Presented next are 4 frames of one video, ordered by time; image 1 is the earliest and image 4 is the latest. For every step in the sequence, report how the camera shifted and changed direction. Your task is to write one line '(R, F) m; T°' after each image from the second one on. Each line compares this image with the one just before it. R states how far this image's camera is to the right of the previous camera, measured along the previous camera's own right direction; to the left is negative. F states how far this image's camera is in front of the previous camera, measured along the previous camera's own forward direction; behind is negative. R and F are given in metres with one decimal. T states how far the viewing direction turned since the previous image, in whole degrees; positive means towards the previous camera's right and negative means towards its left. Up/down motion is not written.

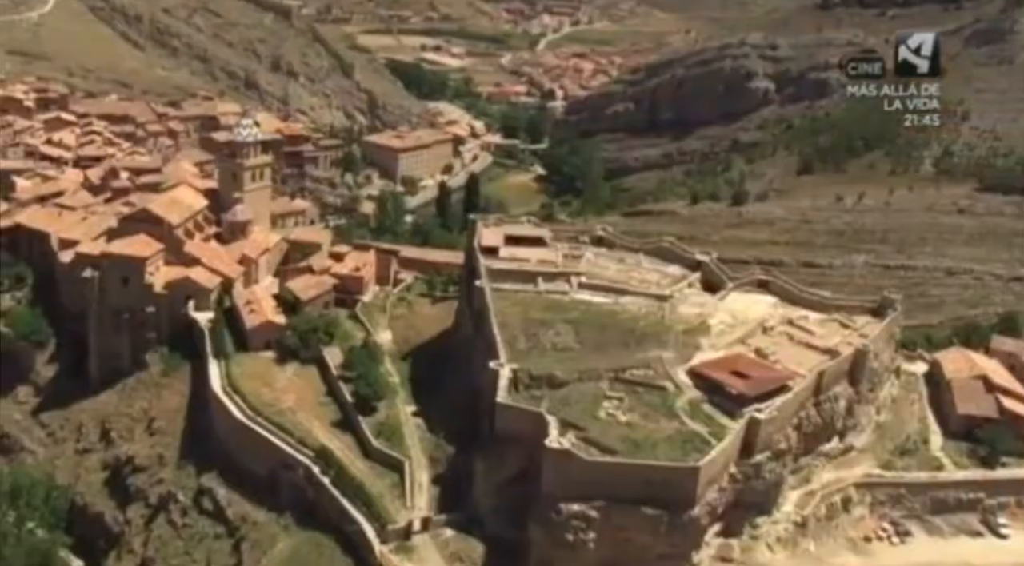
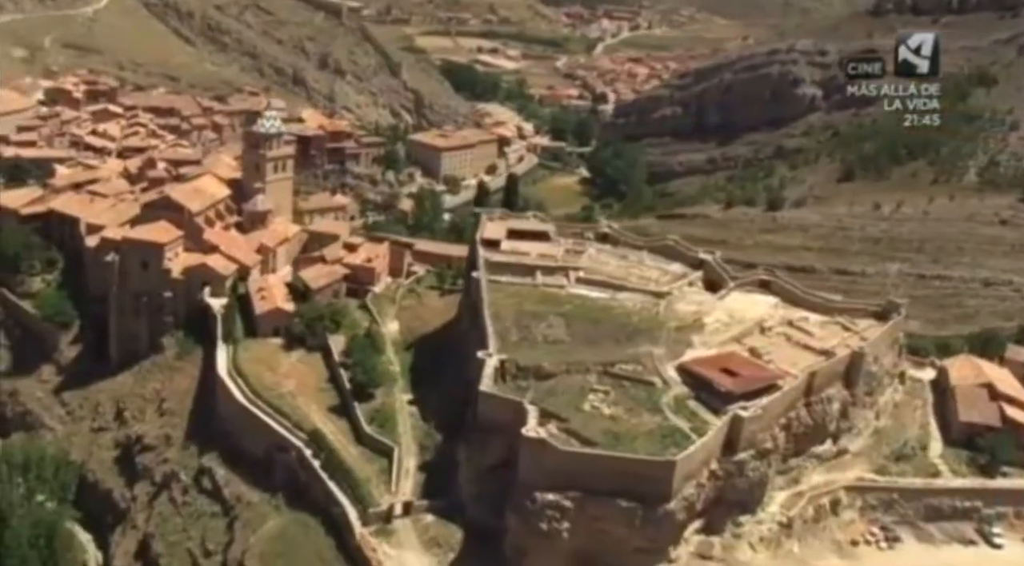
(+1.8, -0.3) m; -3°
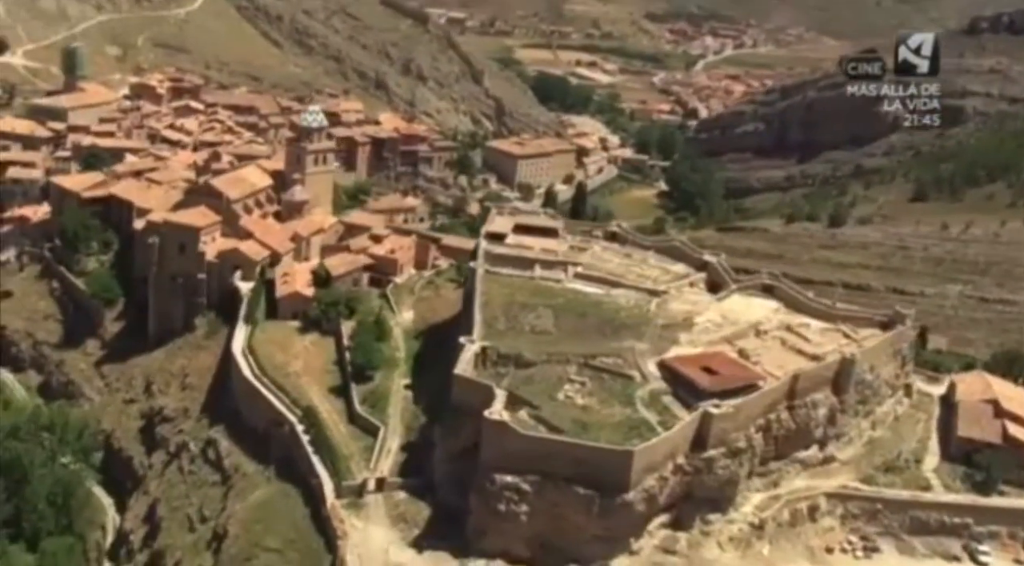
(+3.3, -0.5) m; -6°
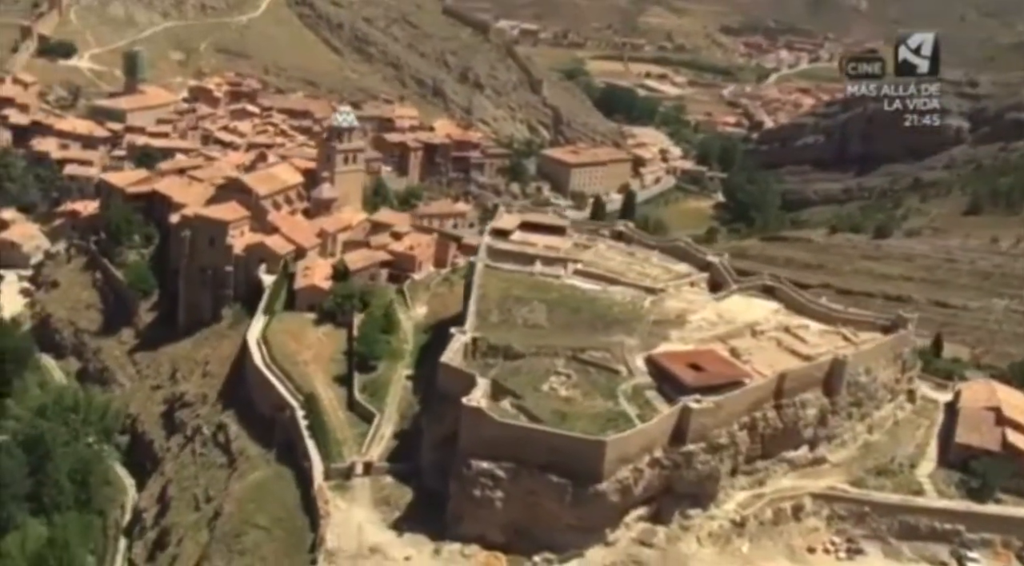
(+2.4, -0.5) m; -4°
